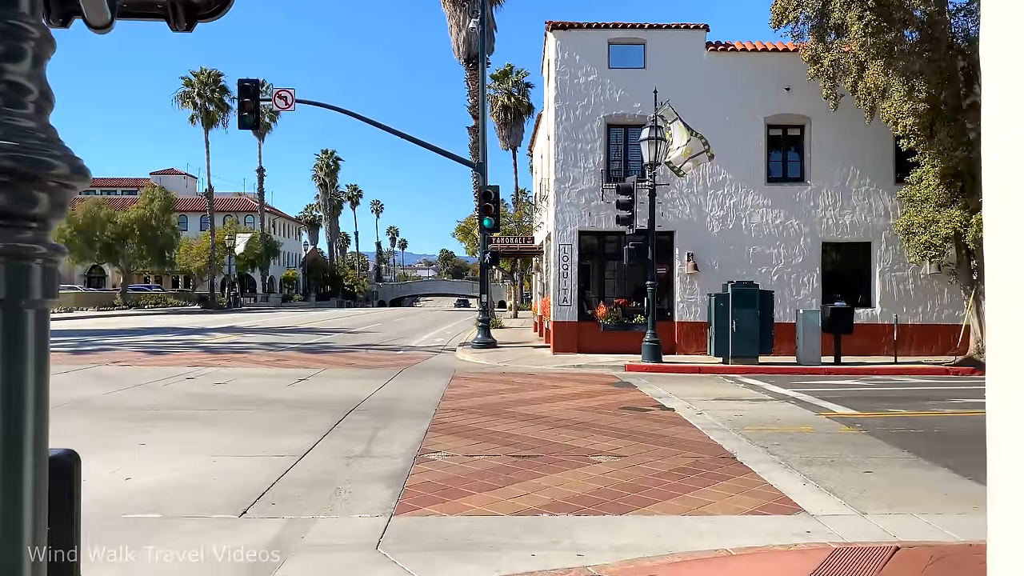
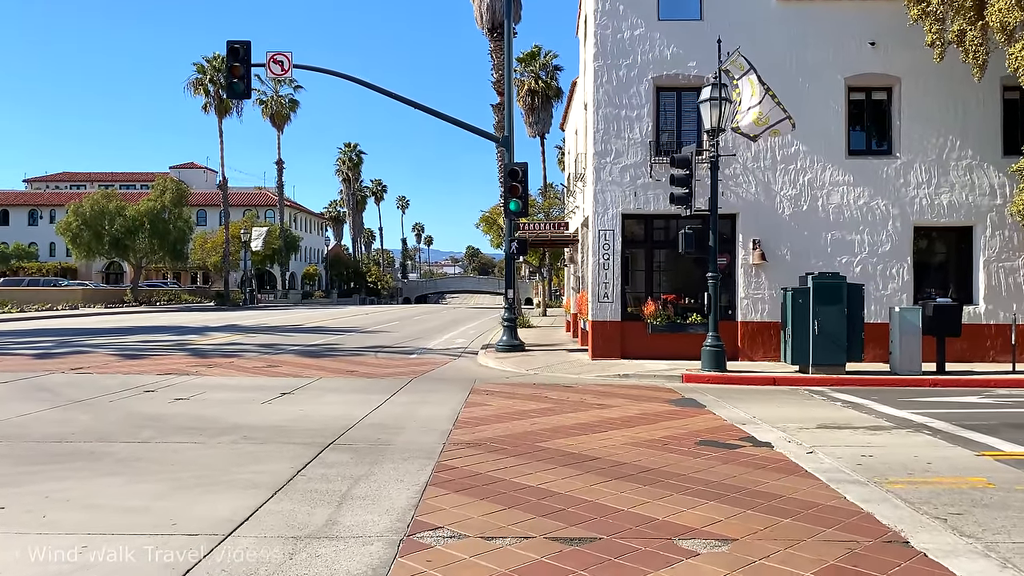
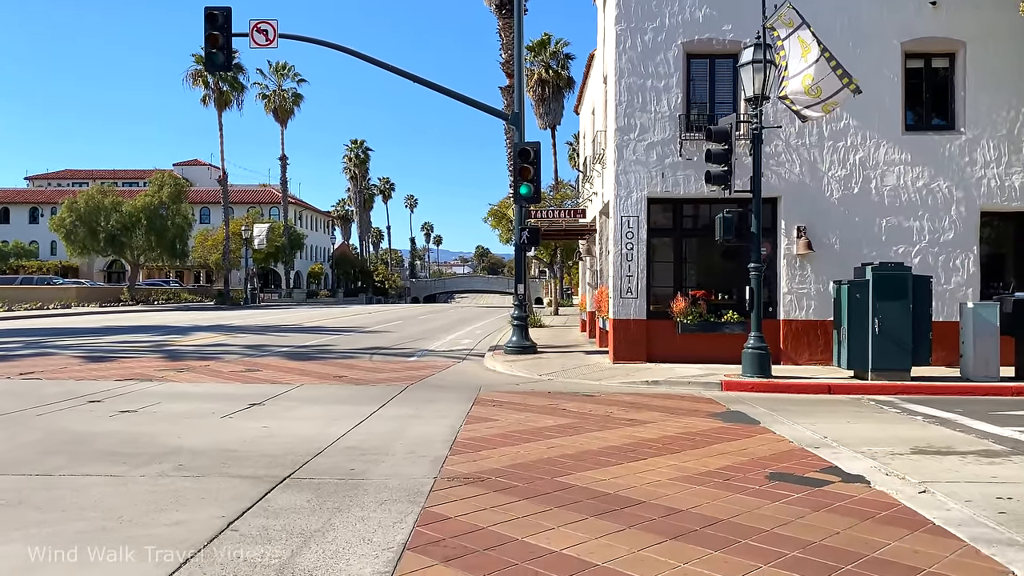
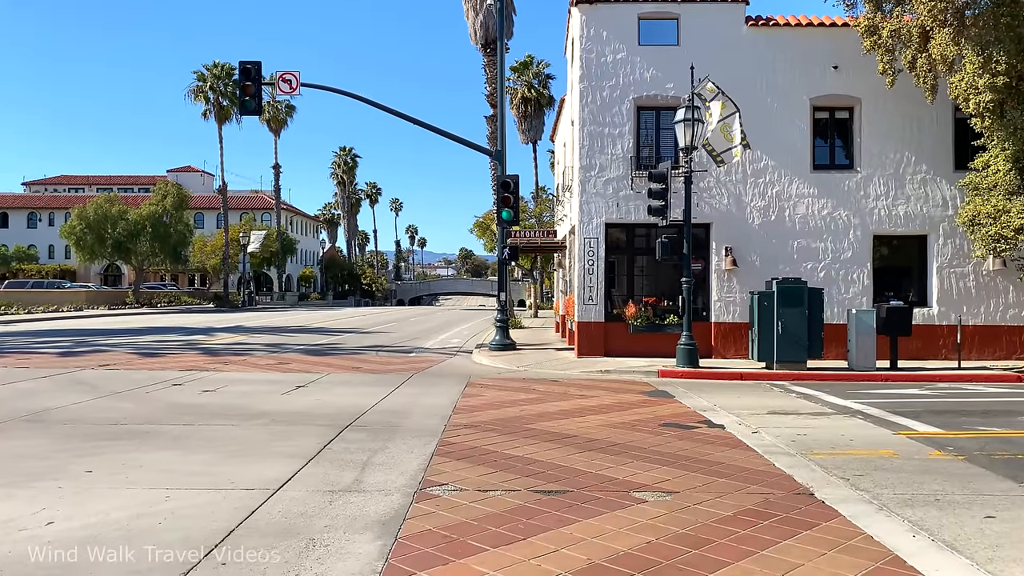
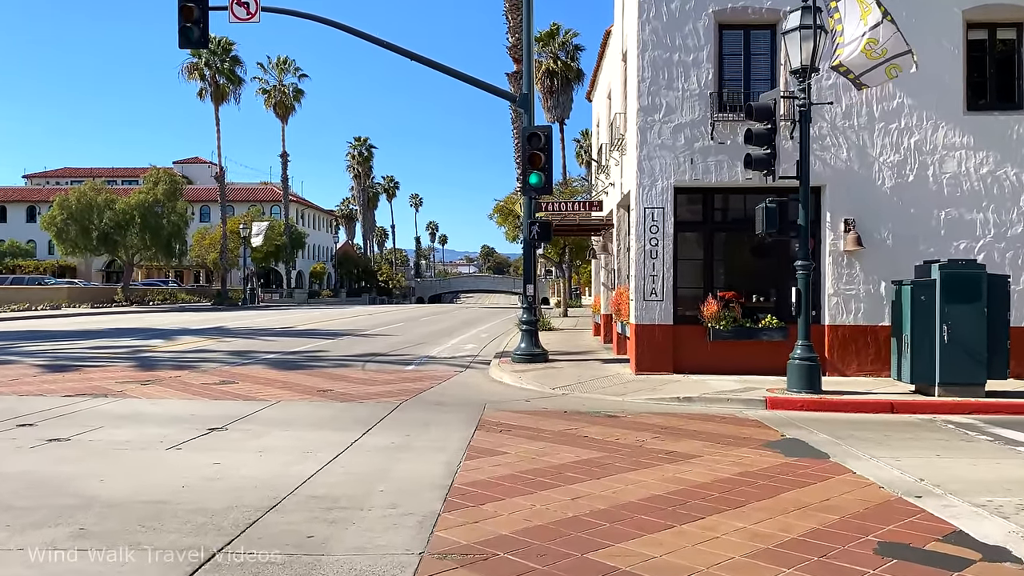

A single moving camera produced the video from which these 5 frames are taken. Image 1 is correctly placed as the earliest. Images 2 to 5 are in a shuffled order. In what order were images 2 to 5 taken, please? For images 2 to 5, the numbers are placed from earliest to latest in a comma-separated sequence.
4, 2, 3, 5
